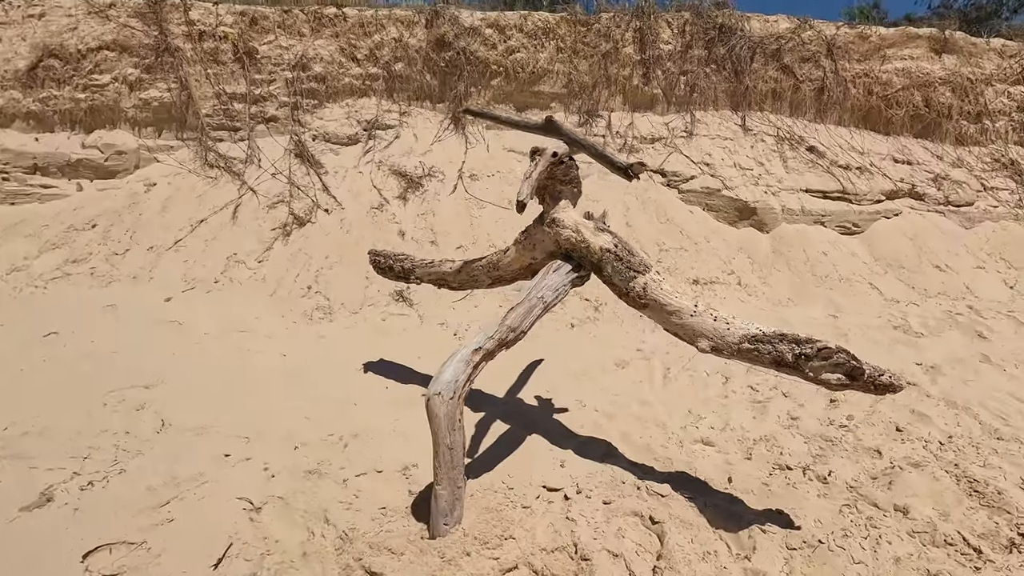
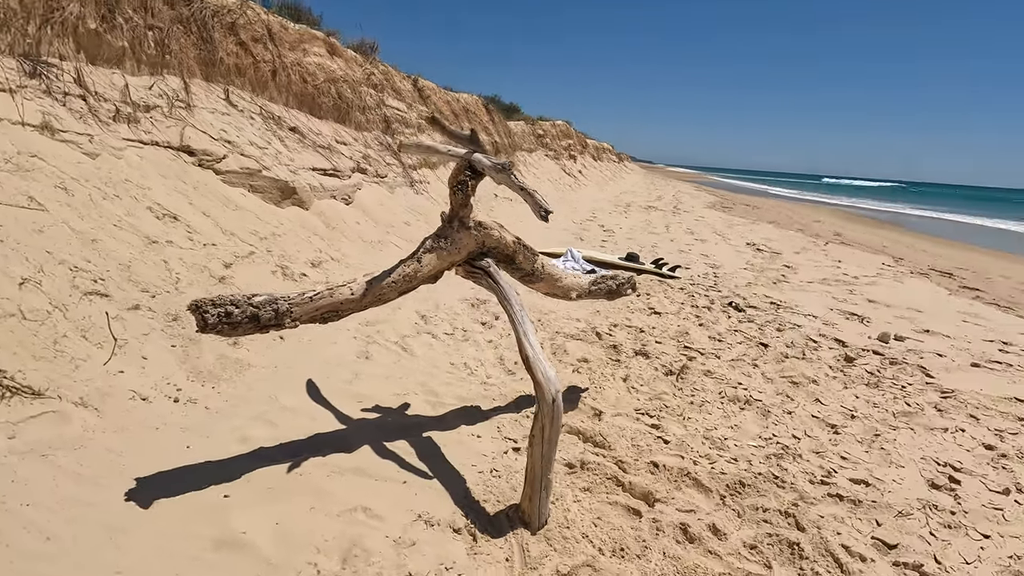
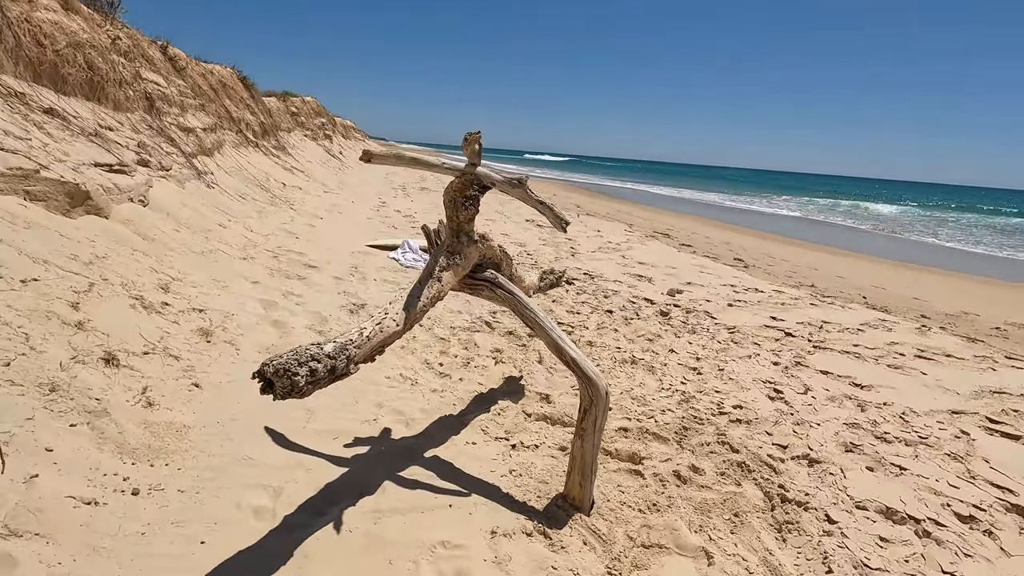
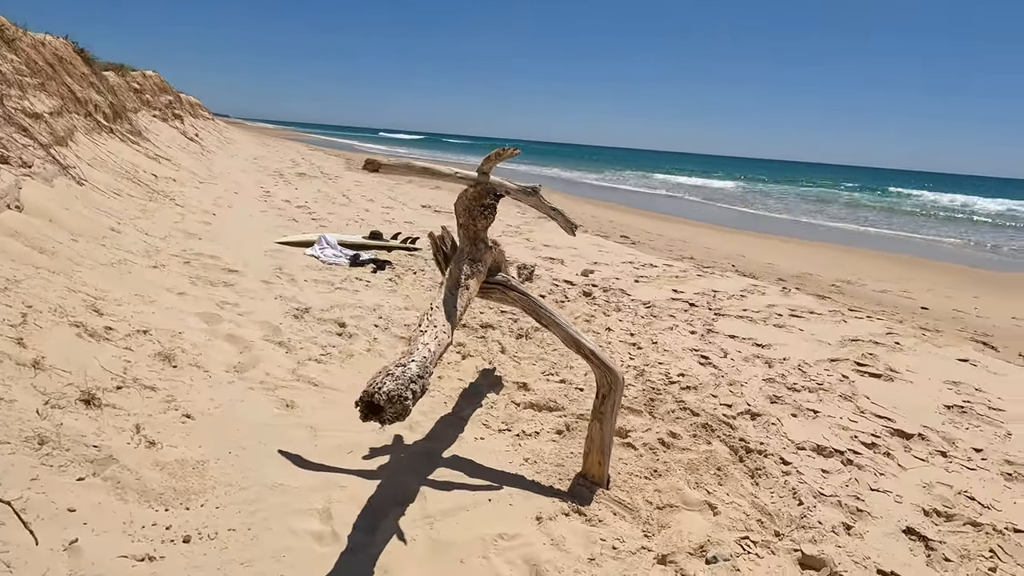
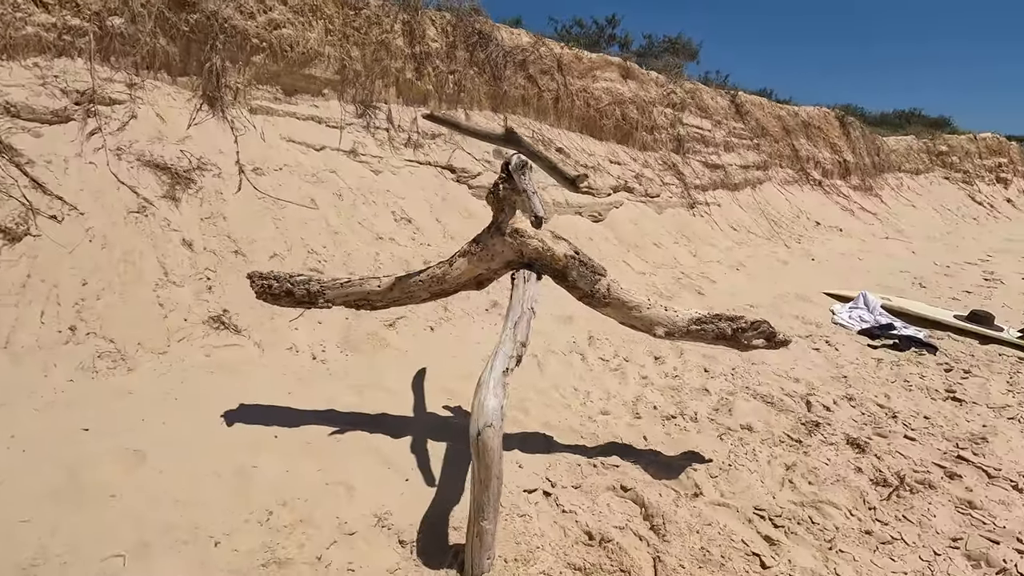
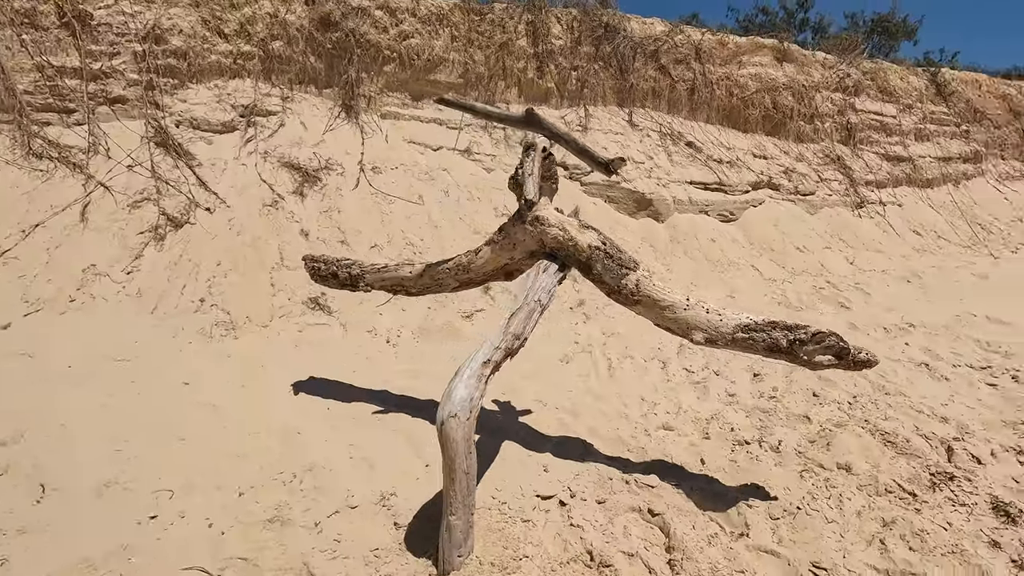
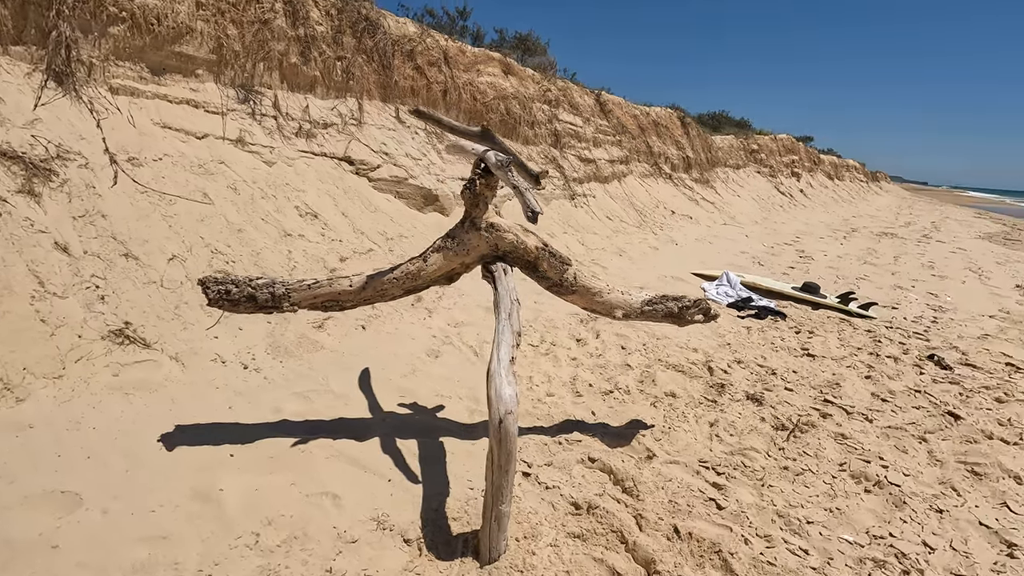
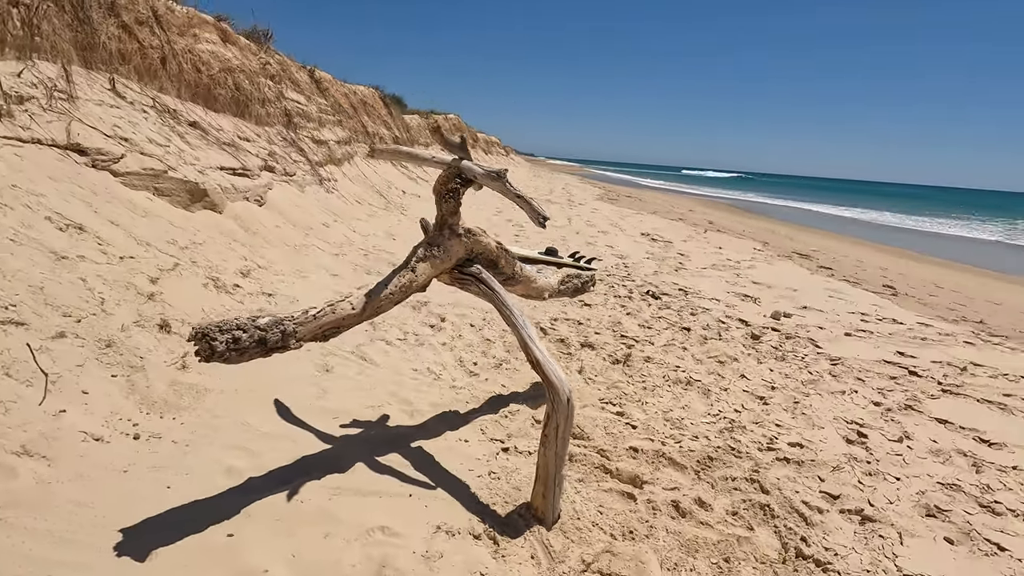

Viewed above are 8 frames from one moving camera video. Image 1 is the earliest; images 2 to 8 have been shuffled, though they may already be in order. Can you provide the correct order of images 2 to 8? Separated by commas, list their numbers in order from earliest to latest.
6, 5, 7, 2, 8, 3, 4
